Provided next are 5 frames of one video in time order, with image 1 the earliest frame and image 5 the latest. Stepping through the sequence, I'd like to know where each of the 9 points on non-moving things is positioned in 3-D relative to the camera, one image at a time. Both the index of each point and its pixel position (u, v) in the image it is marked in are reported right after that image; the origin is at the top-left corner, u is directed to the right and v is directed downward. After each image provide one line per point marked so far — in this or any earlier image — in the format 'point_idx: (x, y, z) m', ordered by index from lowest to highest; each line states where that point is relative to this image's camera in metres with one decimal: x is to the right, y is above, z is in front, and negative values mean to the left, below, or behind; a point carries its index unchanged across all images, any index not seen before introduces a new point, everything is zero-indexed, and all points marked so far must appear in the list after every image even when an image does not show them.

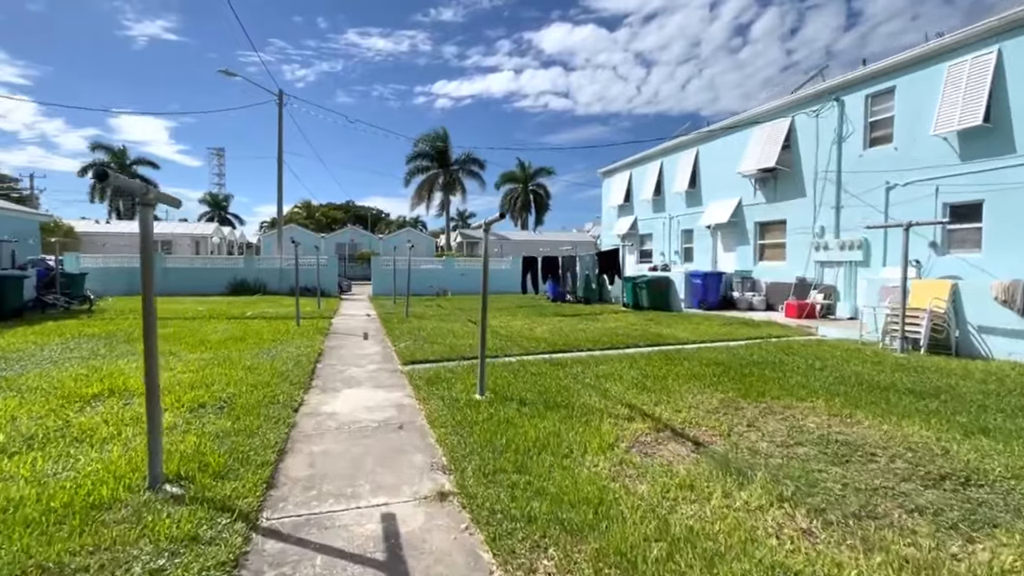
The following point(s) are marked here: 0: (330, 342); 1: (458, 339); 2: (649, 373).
0: (-3.5, -1.0, +9.6) m
1: (-1.0, -1.0, +9.6) m
2: (+1.8, -1.1, +6.6) m
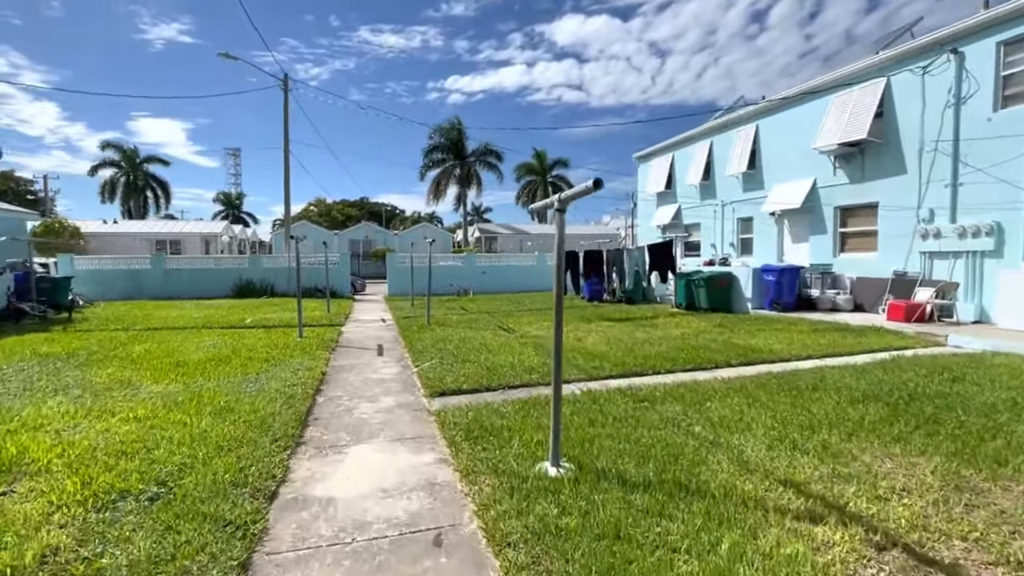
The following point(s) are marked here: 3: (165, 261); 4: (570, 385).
0: (-2.7, -1.1, +7.8) m
1: (-0.2, -1.0, +7.7) m
2: (+2.5, -1.2, +4.6) m
3: (-13.4, +1.1, +19.6) m
4: (+0.7, -1.1, +5.9) m
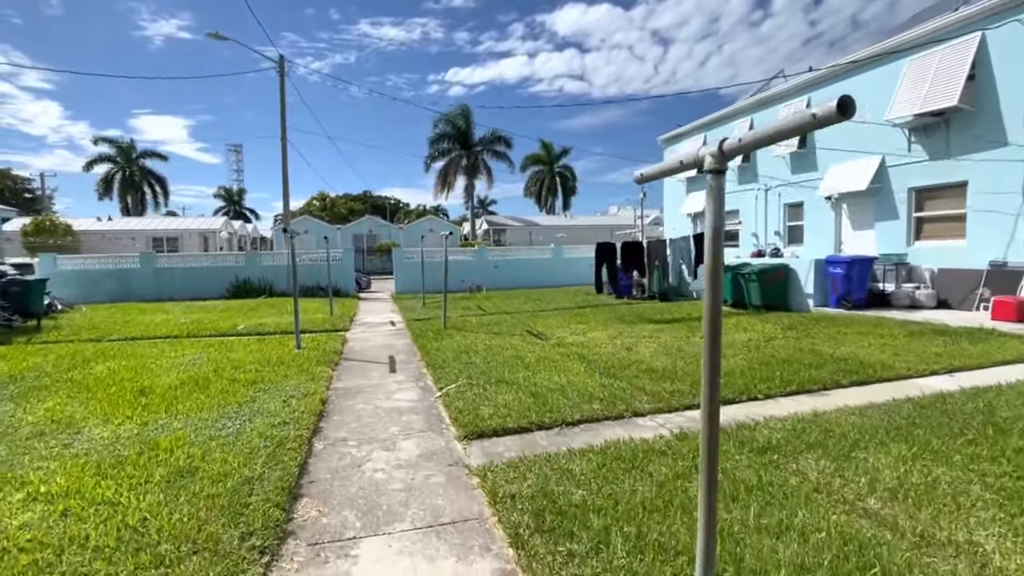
0: (-2.1, -1.2, +6.3) m
1: (+0.3, -1.0, +6.2) m
2: (+3.0, -1.2, +3.1) m
3: (-12.8, +1.0, +18.2) m
4: (+1.2, -1.2, +4.4) m
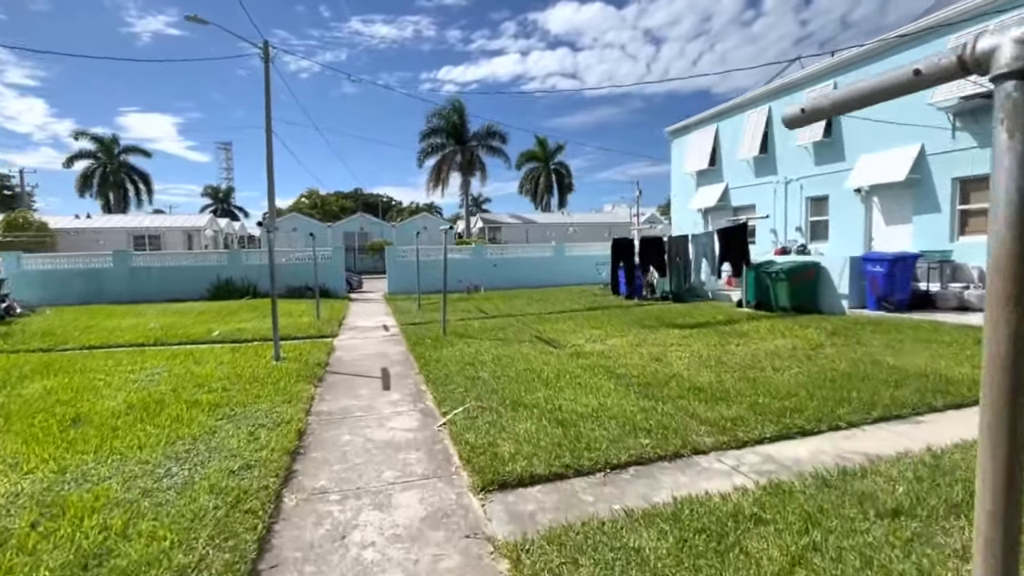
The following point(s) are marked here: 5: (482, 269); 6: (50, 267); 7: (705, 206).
0: (-1.9, -1.2, +5.3) m
1: (+0.5, -1.1, +5.2) m
2: (+3.2, -1.2, +2.1) m
3: (-12.8, +1.0, +16.9) m
4: (+1.4, -1.2, +3.4) m
5: (-1.1, +0.7, +19.0) m
6: (-14.8, +0.7, +16.2) m
7: (+6.1, +2.6, +16.1) m
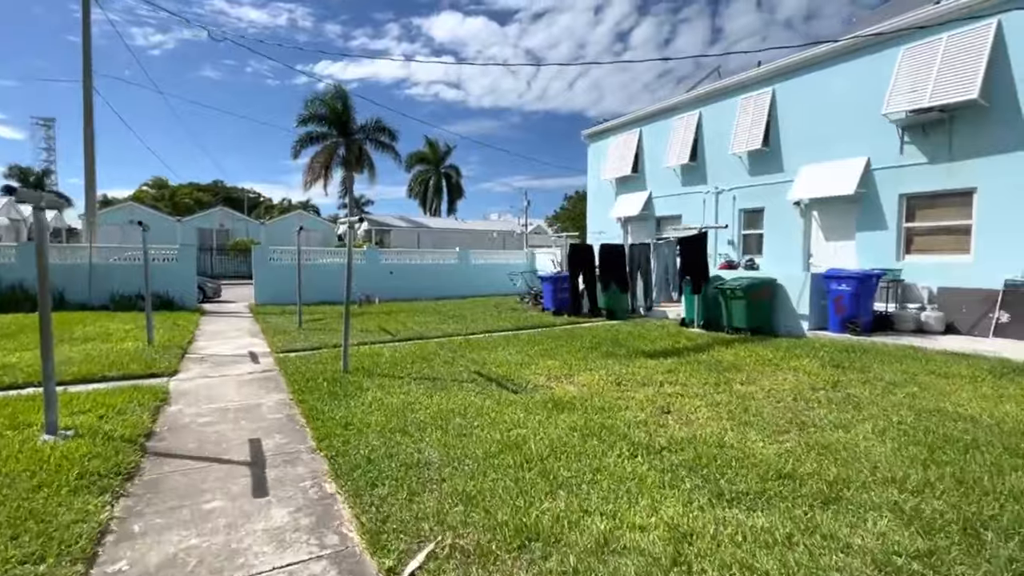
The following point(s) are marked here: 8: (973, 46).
0: (-2.0, -1.4, +2.6) m
1: (+0.4, -1.3, +3.0) m
2: (+3.8, -1.4, +0.6) m
3: (-15.2, +0.9, +11.4) m
4: (+1.8, -1.4, +1.5) m
5: (-4.3, +0.4, +16.2) m
6: (-17.0, +0.6, +10.3) m
7: (+3.4, +2.1, +15.0) m
8: (+7.5, +3.9, +8.2) m
